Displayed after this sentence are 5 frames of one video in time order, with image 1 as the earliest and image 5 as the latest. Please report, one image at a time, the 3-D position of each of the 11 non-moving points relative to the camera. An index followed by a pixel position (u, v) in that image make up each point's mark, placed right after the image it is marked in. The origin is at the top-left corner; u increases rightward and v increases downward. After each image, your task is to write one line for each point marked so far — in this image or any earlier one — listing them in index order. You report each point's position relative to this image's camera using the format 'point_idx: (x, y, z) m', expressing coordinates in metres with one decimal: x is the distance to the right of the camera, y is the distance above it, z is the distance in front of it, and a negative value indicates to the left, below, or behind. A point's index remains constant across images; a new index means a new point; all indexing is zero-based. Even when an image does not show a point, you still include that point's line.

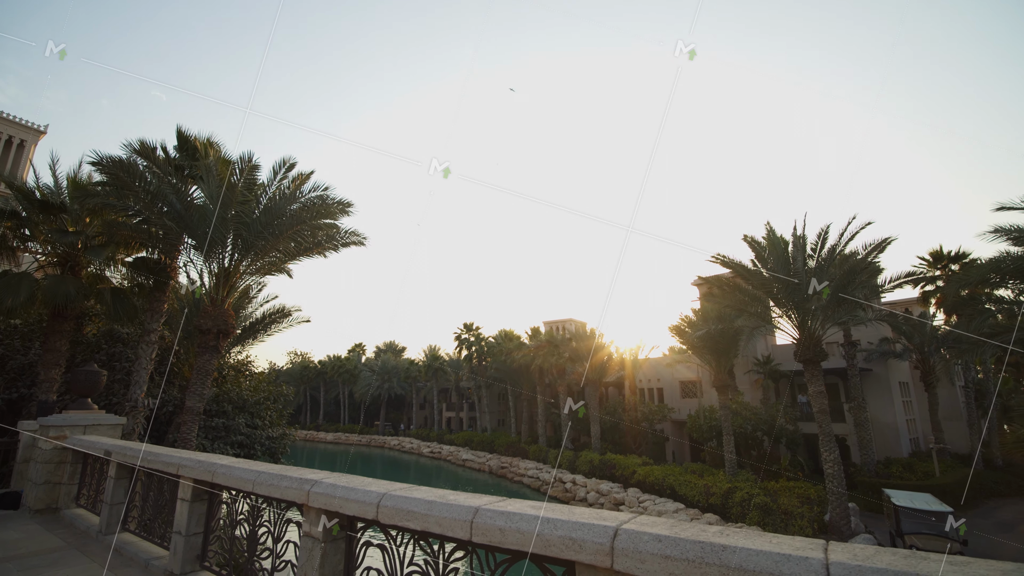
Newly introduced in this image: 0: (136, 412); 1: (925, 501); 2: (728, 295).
0: (-7.8, -2.6, +10.2) m
1: (+10.5, -5.4, +12.6) m
2: (+7.0, -0.2, +15.8) m
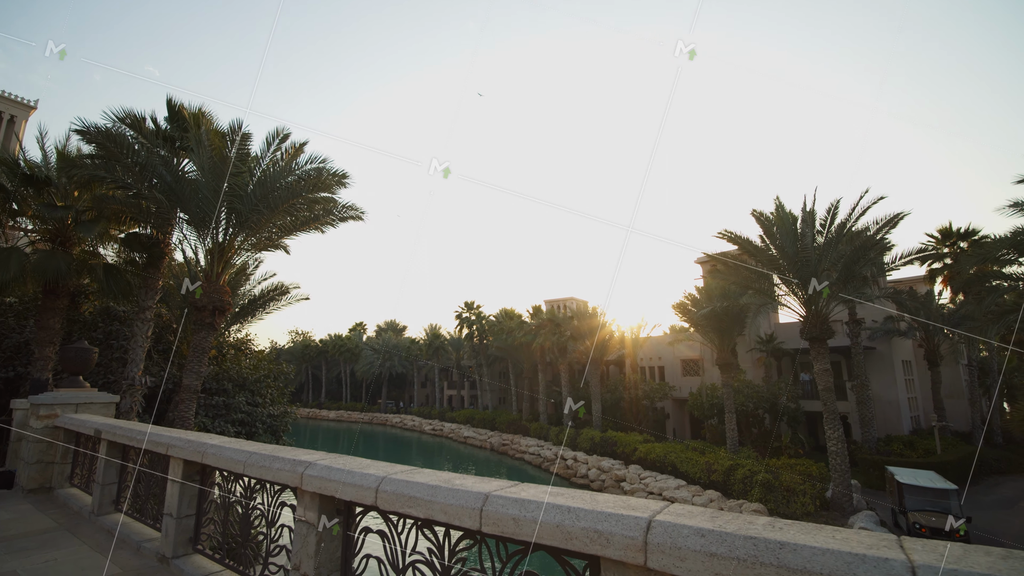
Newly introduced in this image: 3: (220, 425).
0: (-7.7, -2.1, +10.1) m
1: (+10.6, -4.8, +12.5) m
2: (+7.1, +0.5, +15.5) m
3: (-7.6, -3.6, +12.9) m
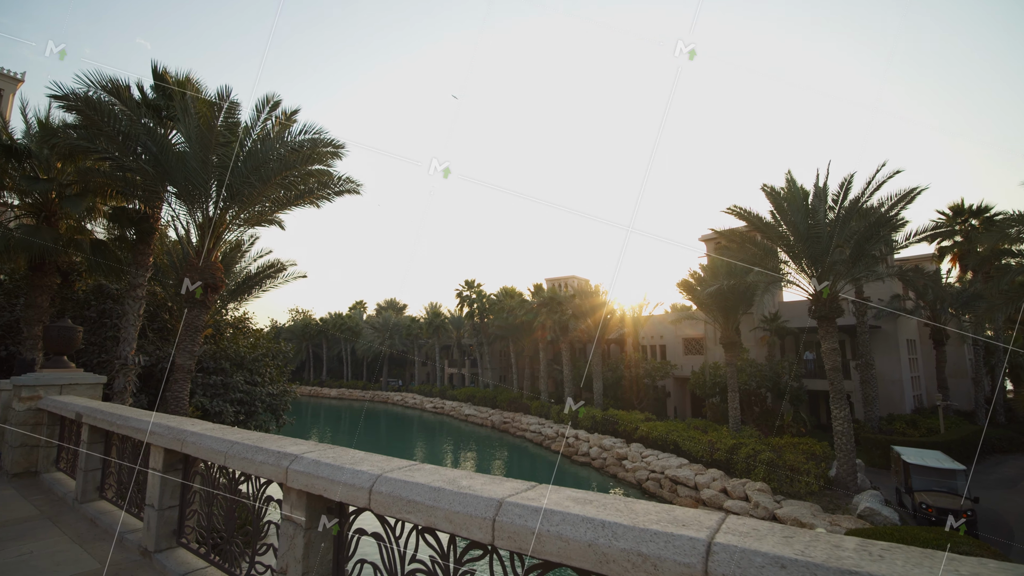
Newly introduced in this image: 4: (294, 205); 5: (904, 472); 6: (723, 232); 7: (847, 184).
0: (-7.7, -1.6, +9.8) m
1: (+10.6, -4.3, +12.4) m
2: (+7.1, +1.2, +15.1) m
3: (-7.5, -3.0, +12.7) m
4: (-4.4, +1.7, +9.8) m
5: (+10.0, -4.7, +12.6) m
6: (+6.9, +1.9, +15.8) m
7: (+8.9, +2.8, +13.0) m
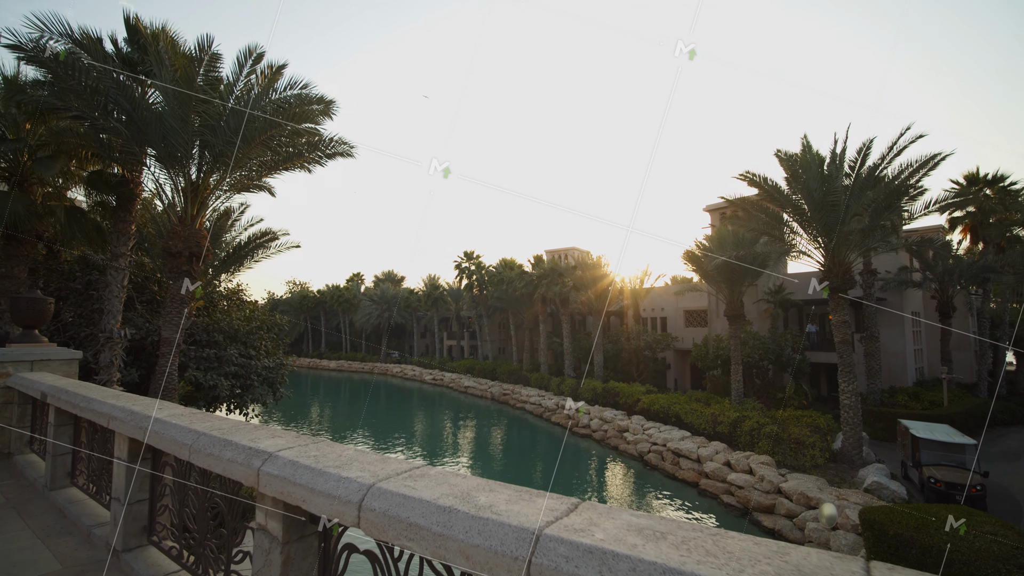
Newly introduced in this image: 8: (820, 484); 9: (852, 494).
0: (-7.6, -1.1, +9.4) m
1: (+10.7, -3.6, +12.2) m
2: (+7.2, +2.1, +14.6) m
3: (-7.5, -2.3, +12.3) m
4: (-4.3, +2.2, +9.3) m
5: (+10.1, -4.0, +12.5) m
6: (+6.9, +2.8, +15.2) m
7: (+8.9, +3.5, +12.4) m
8: (+7.5, -4.8, +11.9) m
9: (+7.6, -4.6, +11.1) m
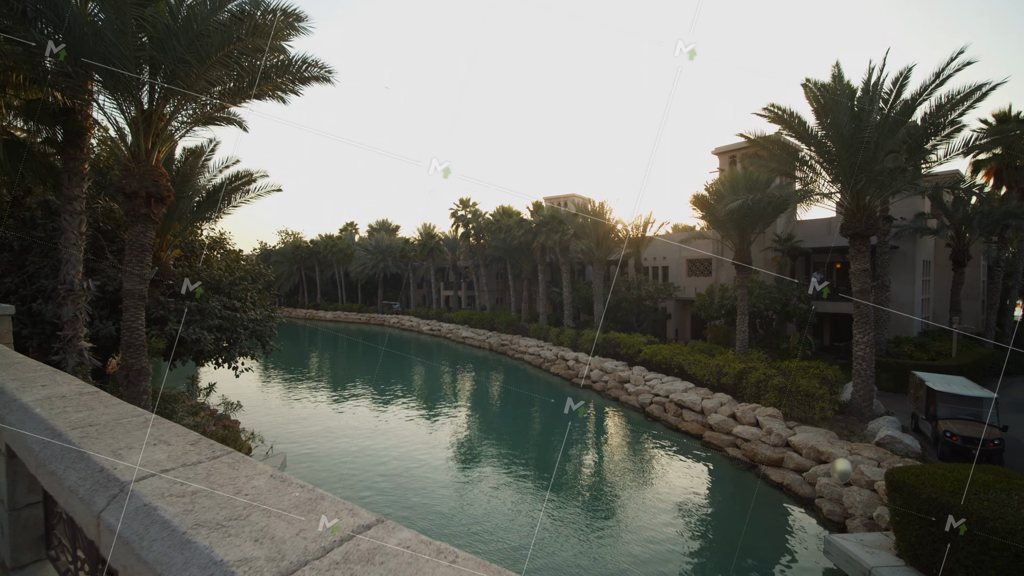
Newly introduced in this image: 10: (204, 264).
0: (-7.6, -0.1, +8.6) m
1: (+10.7, -2.3, +11.7) m
2: (+7.2, +3.5, +13.5) m
3: (-7.5, -1.0, +11.6) m
4: (-4.3, +3.1, +8.1) m
5: (+10.1, -2.7, +12.0) m
6: (+6.9, +4.3, +14.1) m
7: (+8.9, +4.8, +11.2) m
8: (+7.5, -3.5, +11.6) m
9: (+7.6, -3.5, +10.7) m
10: (-8.3, +0.6, +13.3) m
